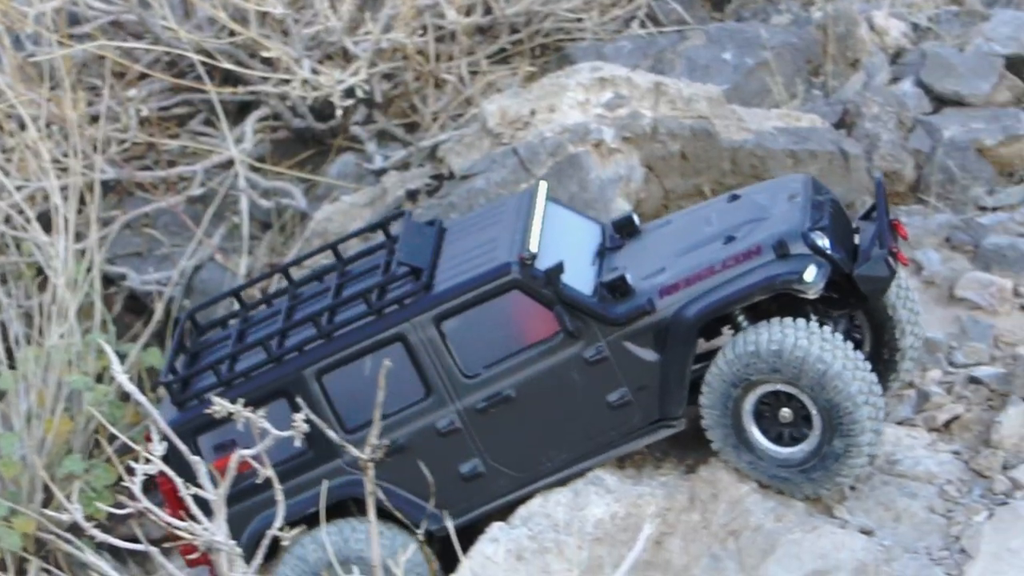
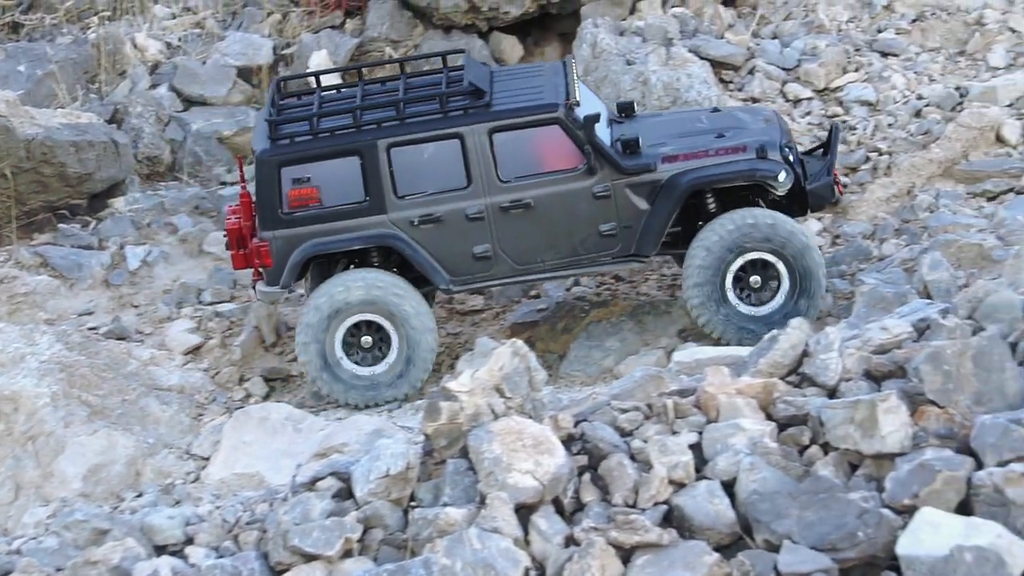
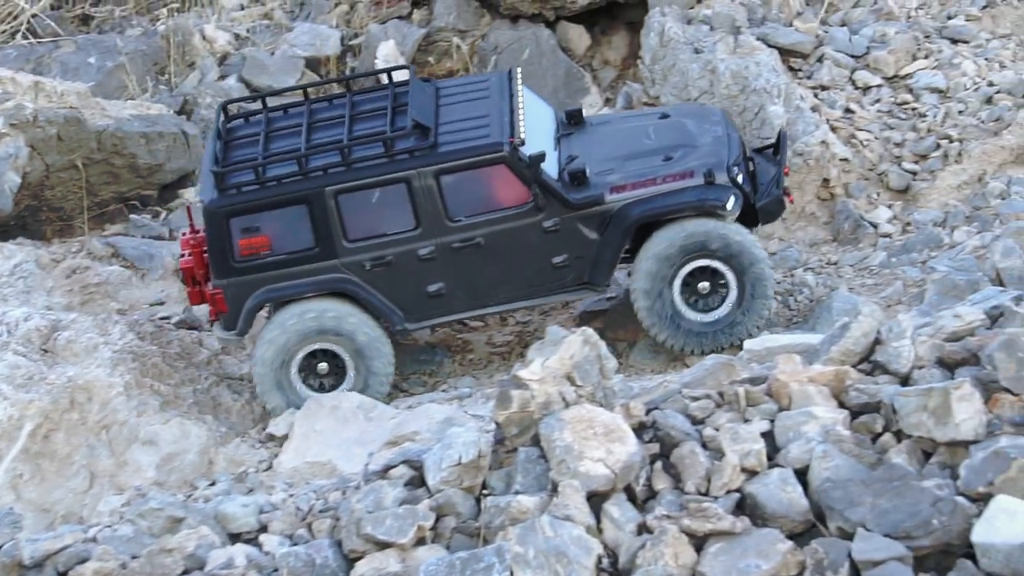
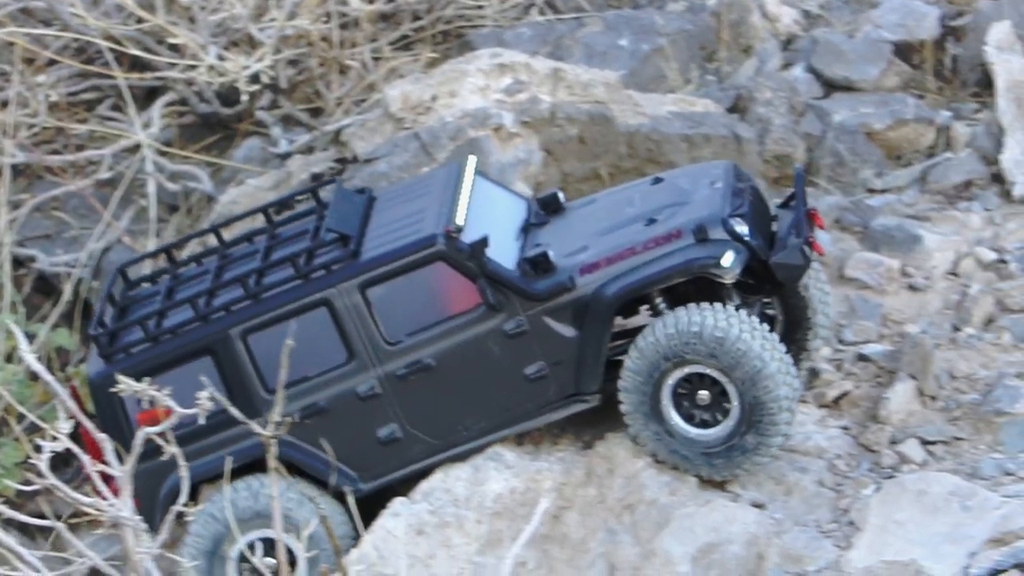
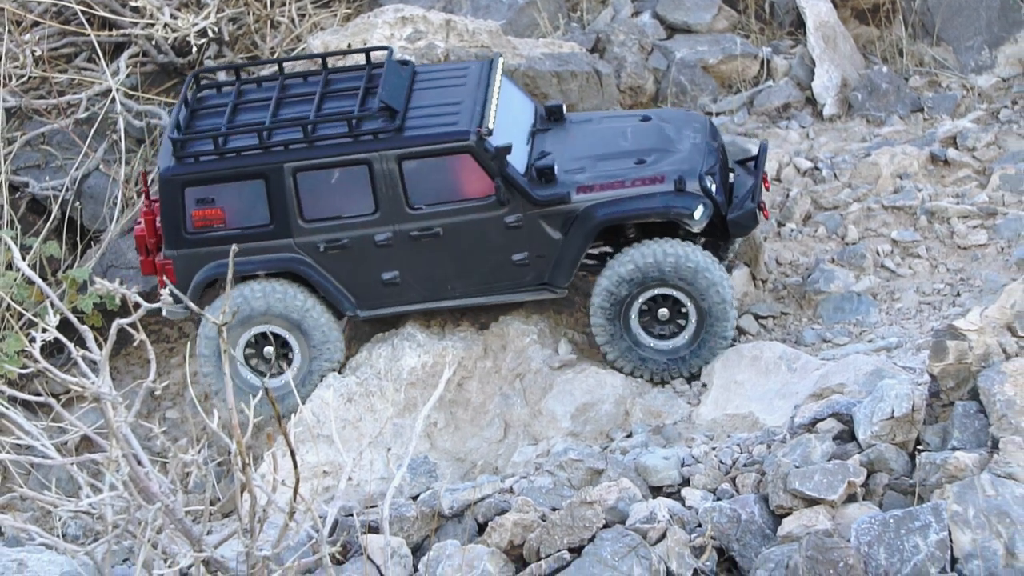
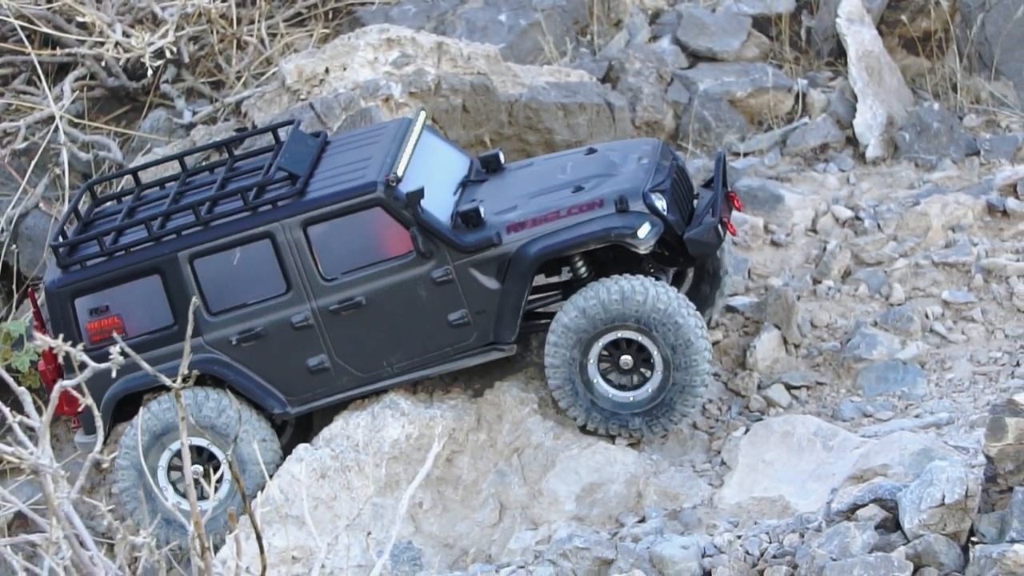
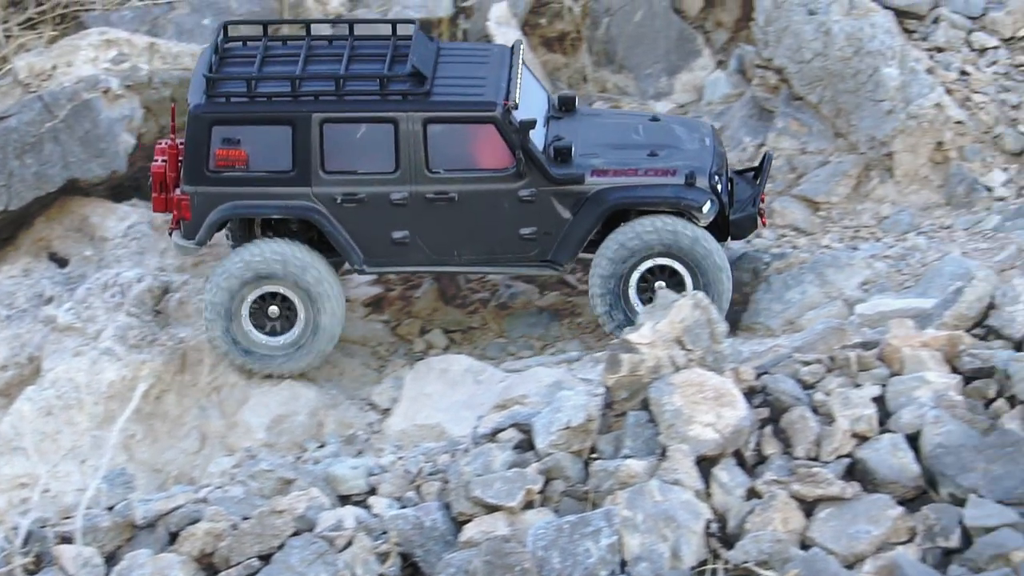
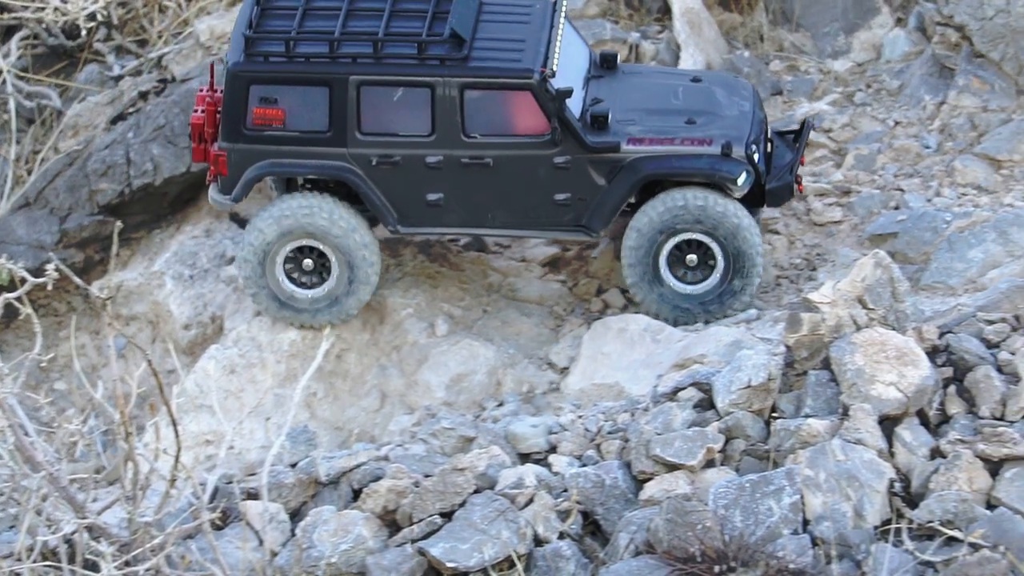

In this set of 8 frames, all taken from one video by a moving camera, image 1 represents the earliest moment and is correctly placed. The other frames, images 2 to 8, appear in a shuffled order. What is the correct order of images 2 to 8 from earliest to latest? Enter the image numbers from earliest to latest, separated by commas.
4, 6, 5, 8, 7, 3, 2
